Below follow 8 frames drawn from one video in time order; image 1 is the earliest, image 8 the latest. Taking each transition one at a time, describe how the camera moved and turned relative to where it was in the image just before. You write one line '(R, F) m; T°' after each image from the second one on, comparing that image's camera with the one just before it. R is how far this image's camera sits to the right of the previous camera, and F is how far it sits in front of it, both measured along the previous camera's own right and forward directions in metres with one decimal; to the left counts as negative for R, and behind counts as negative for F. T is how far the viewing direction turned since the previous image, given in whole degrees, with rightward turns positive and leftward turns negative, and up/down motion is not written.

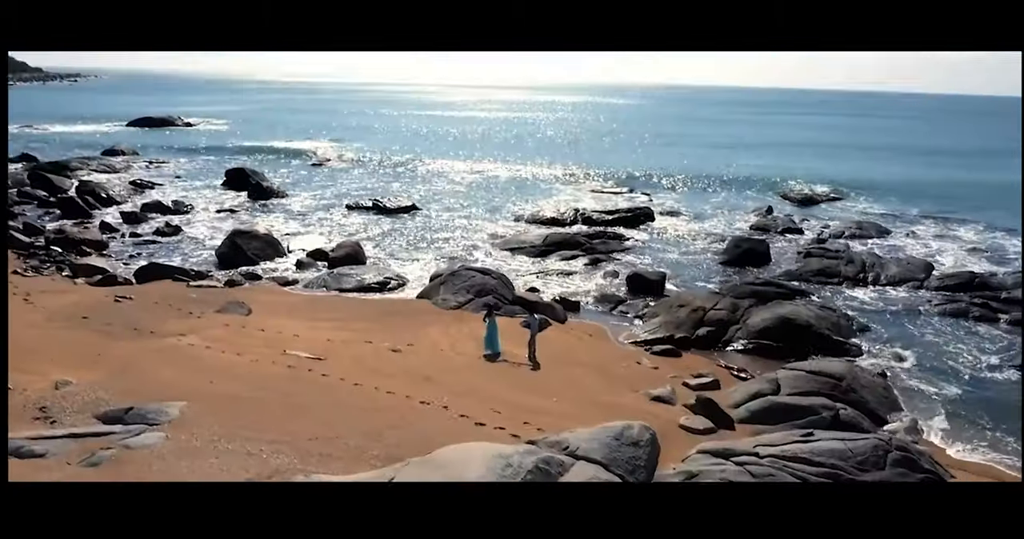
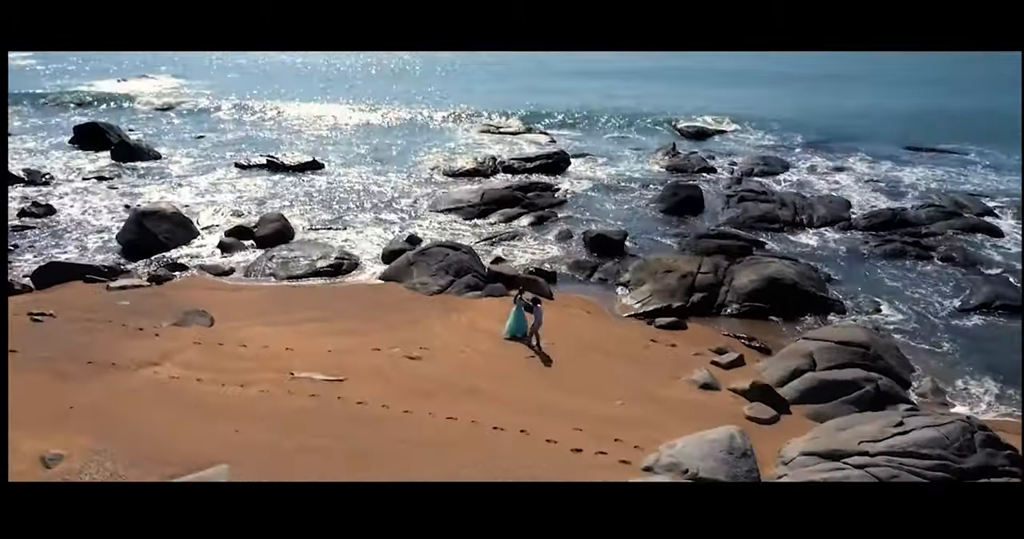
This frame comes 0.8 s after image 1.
(-2.6, +1.3) m; +12°
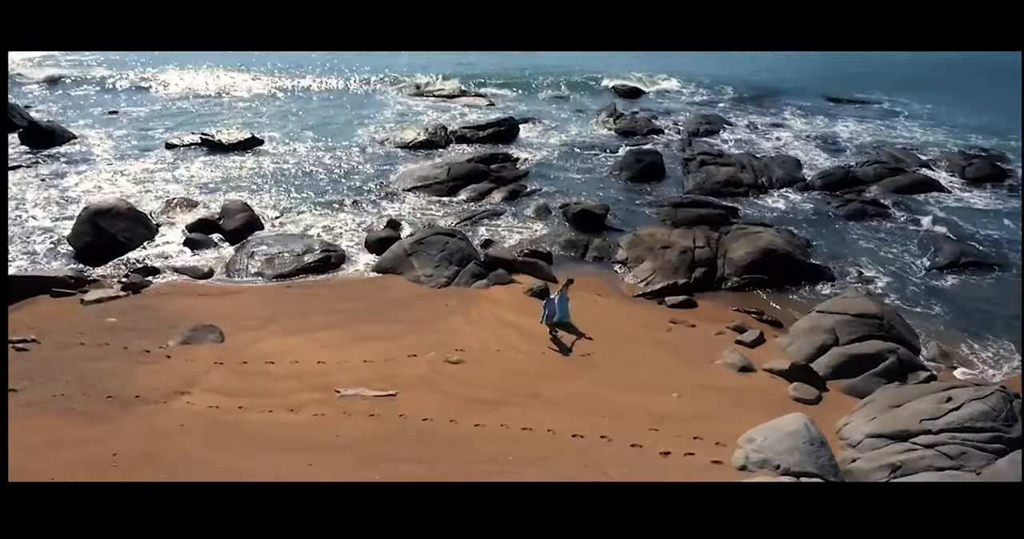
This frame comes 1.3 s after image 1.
(-1.9, +0.4) m; +8°
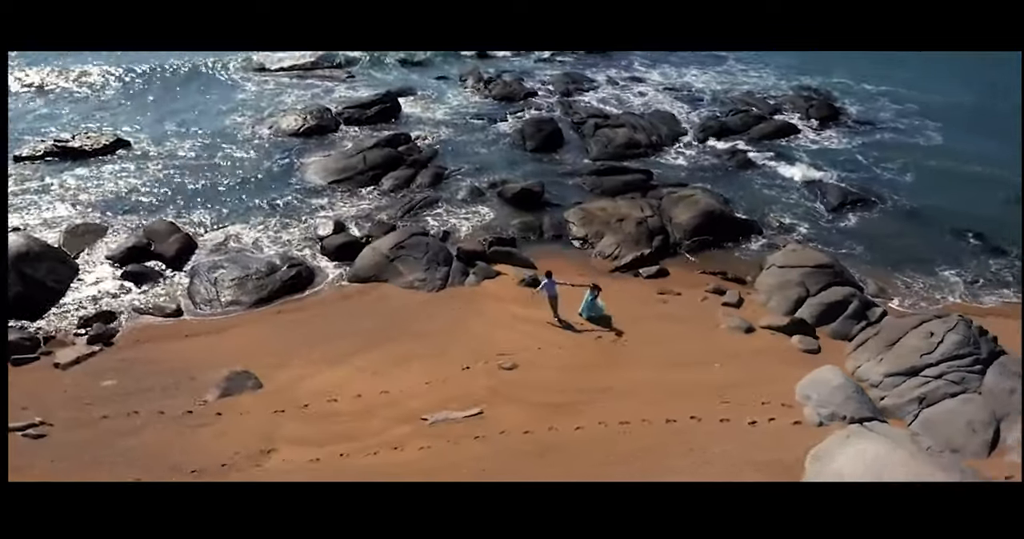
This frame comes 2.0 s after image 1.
(-3.3, +0.1) m; +15°
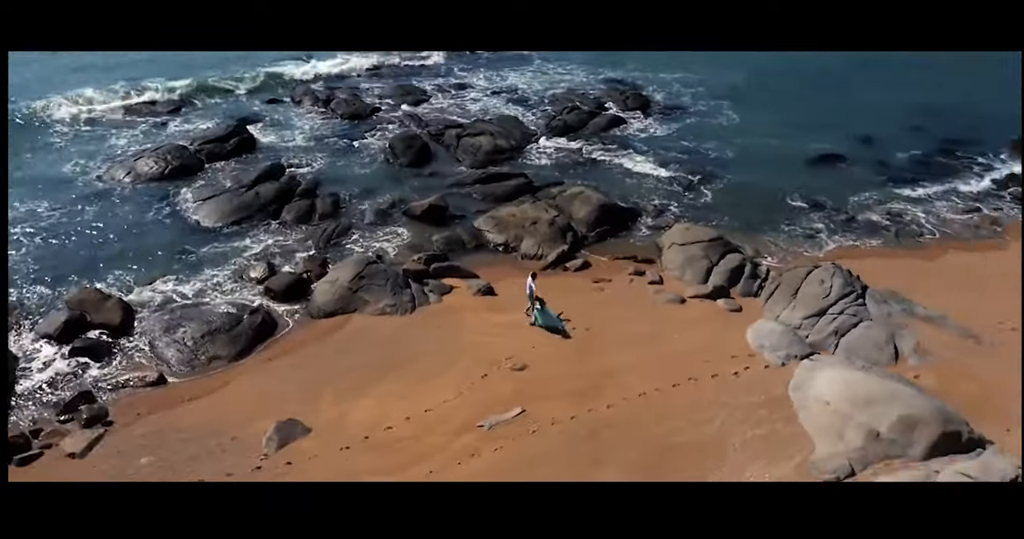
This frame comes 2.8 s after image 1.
(-3.5, -0.9) m; +17°
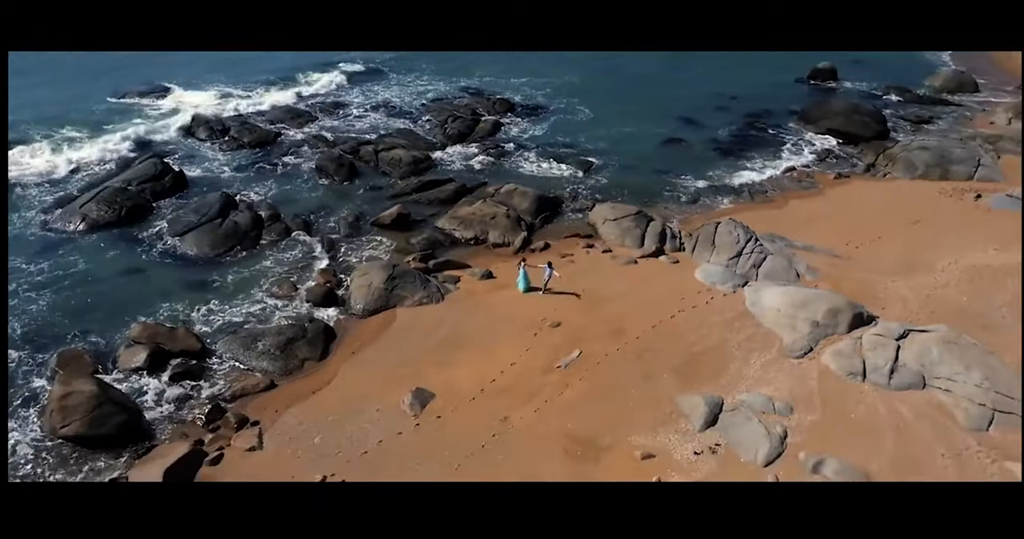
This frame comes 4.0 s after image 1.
(-5.0, -2.9) m; +16°
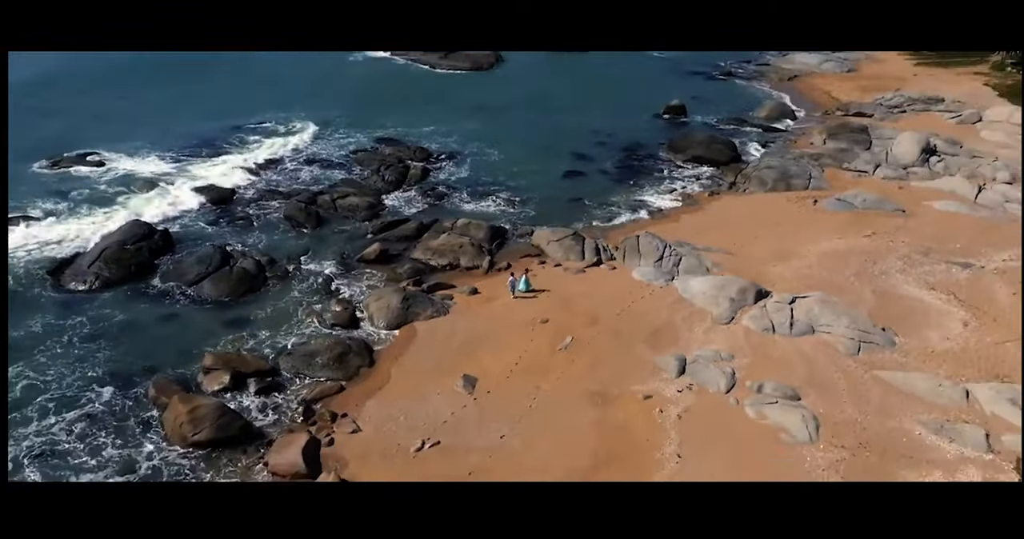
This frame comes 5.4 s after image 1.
(-3.9, -4.3) m; +11°
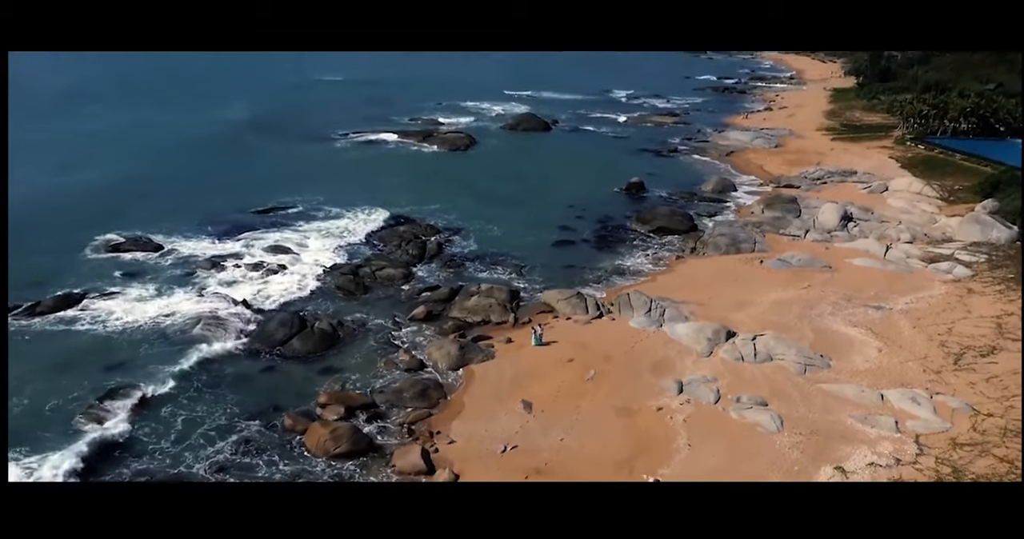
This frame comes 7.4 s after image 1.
(-3.2, -6.4) m; +4°
